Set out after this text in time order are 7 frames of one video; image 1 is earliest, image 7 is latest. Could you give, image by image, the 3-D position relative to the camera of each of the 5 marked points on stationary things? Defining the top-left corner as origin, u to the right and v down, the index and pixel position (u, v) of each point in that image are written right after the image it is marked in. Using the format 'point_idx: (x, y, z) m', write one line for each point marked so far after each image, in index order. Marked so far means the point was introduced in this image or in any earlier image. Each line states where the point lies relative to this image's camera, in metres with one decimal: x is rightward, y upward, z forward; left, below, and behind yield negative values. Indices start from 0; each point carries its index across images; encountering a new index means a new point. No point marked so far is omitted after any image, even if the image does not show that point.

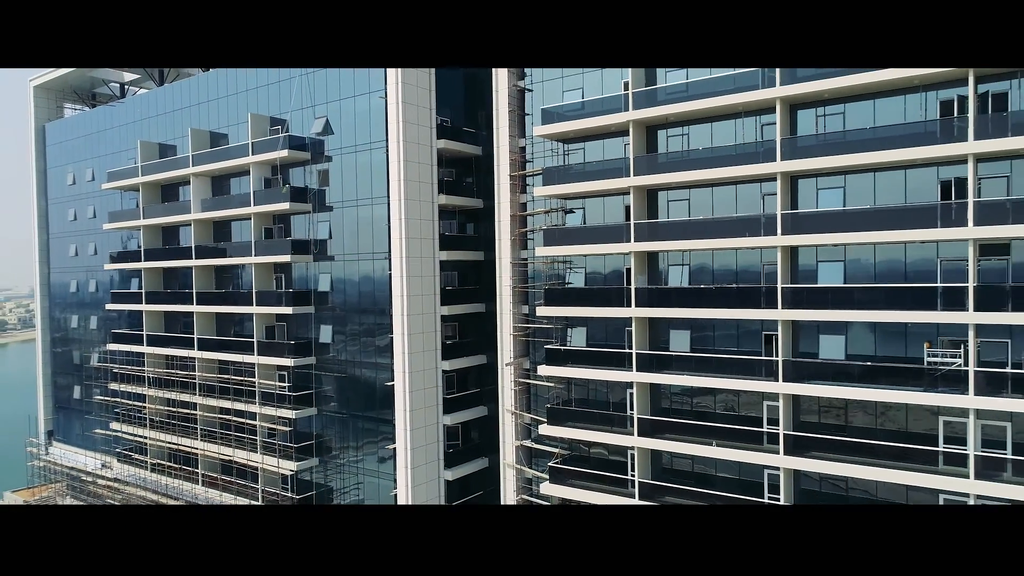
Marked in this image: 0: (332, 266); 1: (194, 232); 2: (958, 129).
0: (-6.7, +0.8, +15.1) m
1: (-13.5, +2.4, +17.6) m
2: (+10.2, +3.7, +9.3) m
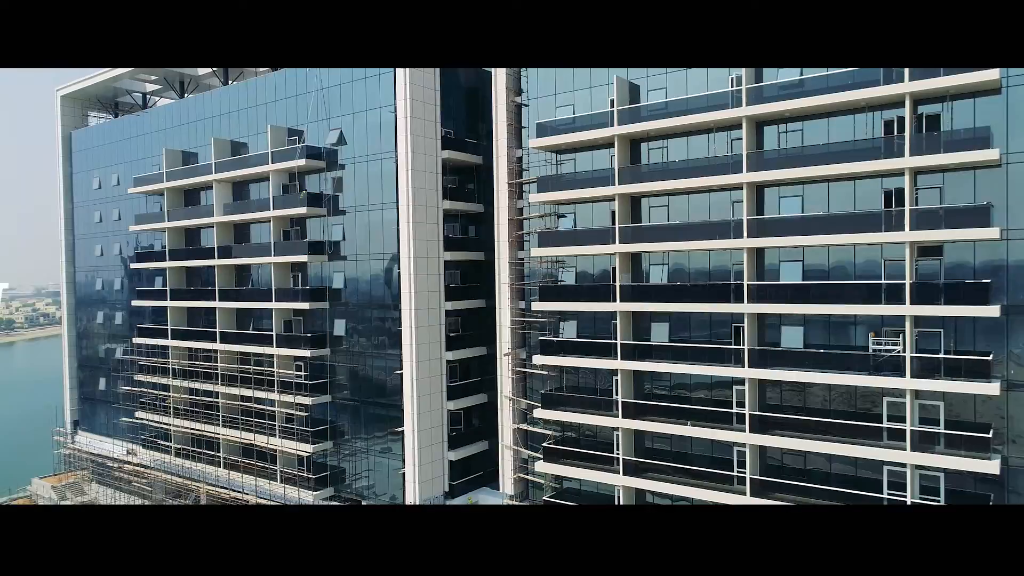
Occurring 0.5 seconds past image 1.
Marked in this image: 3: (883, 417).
0: (-6.8, +0.9, +16.5) m
1: (-13.6, +2.5, +18.9) m
2: (+10.1, +3.7, +10.6) m
3: (+10.0, -3.5, +10.9) m
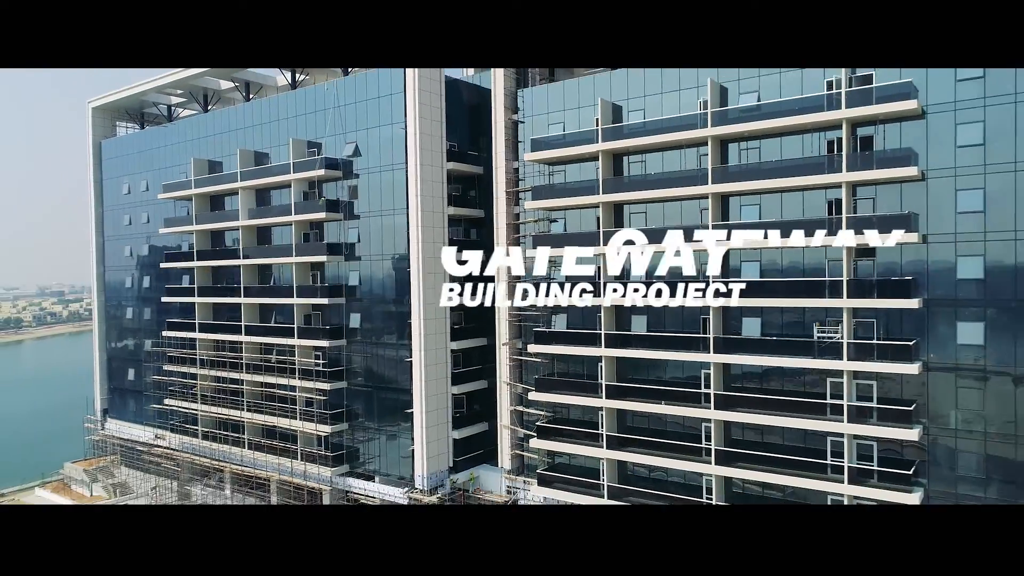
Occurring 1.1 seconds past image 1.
0: (-6.9, +1.0, +18.3) m
1: (-13.7, +2.6, +20.8) m
2: (+10.0, +3.9, +12.5) m
3: (+9.9, -3.3, +12.8) m
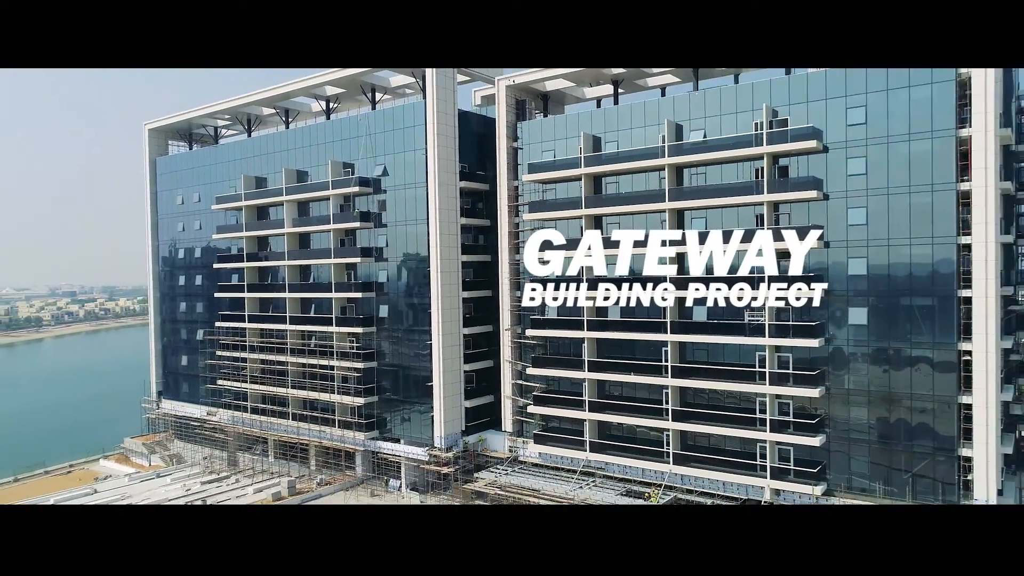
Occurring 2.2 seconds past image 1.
0: (-6.8, +1.2, +22.2) m
1: (-13.7, +2.8, +24.7) m
2: (+10.0, +4.1, +16.3) m
3: (+9.9, -3.1, +16.6) m
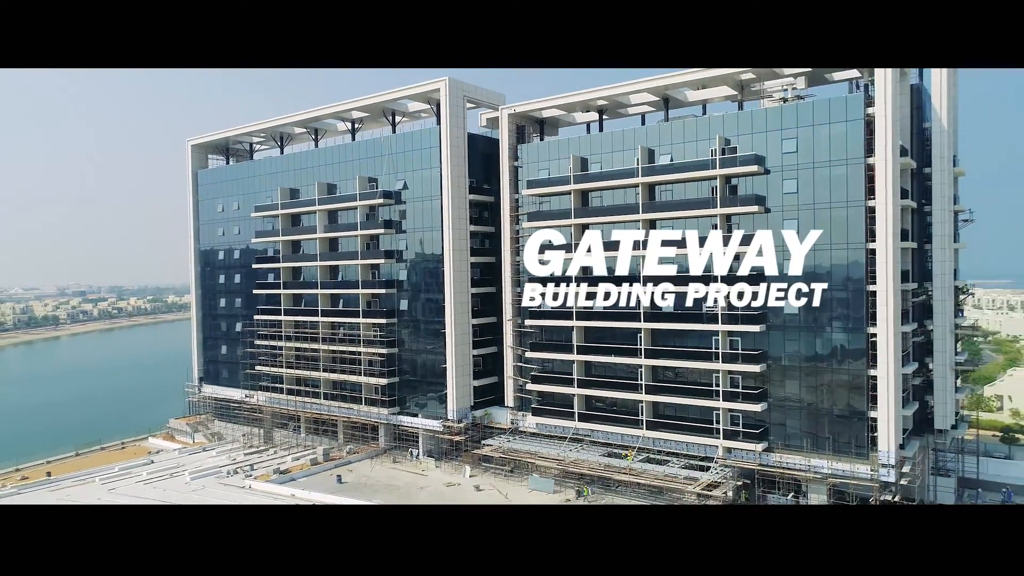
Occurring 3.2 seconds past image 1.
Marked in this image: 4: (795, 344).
0: (-6.7, +1.4, +26.0) m
1: (-13.6, +3.0, +28.5) m
2: (+10.1, +4.3, +20.0) m
3: (+10.0, -2.9, +20.3) m
4: (+13.3, -2.6, +19.0) m
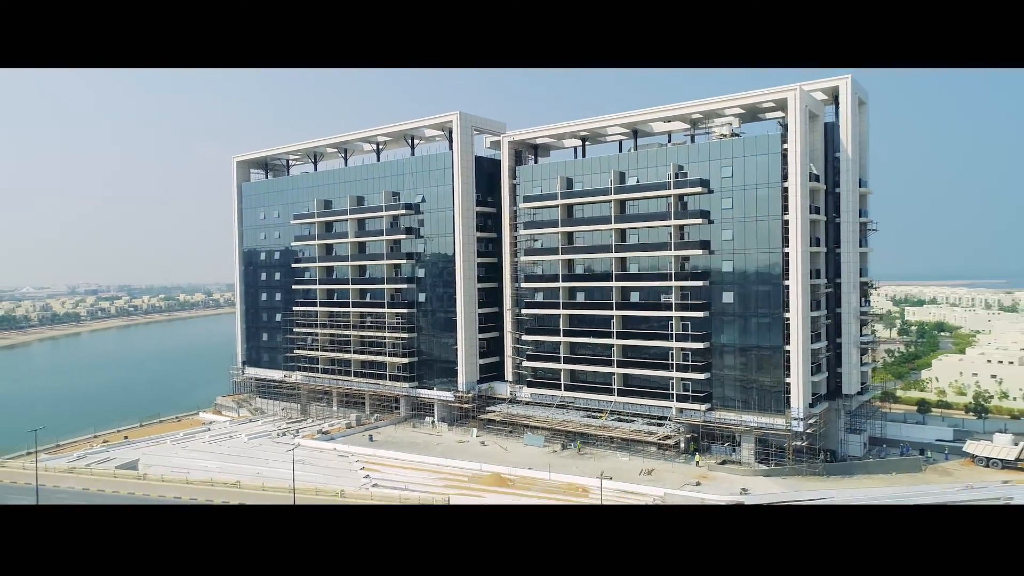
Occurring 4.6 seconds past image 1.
0: (-6.8, +1.8, +31.4) m
1: (-13.6, +3.4, +33.9) m
2: (+10.0, +4.6, +25.4) m
3: (+9.9, -2.6, +25.7) m
4: (+13.2, -2.3, +24.4) m
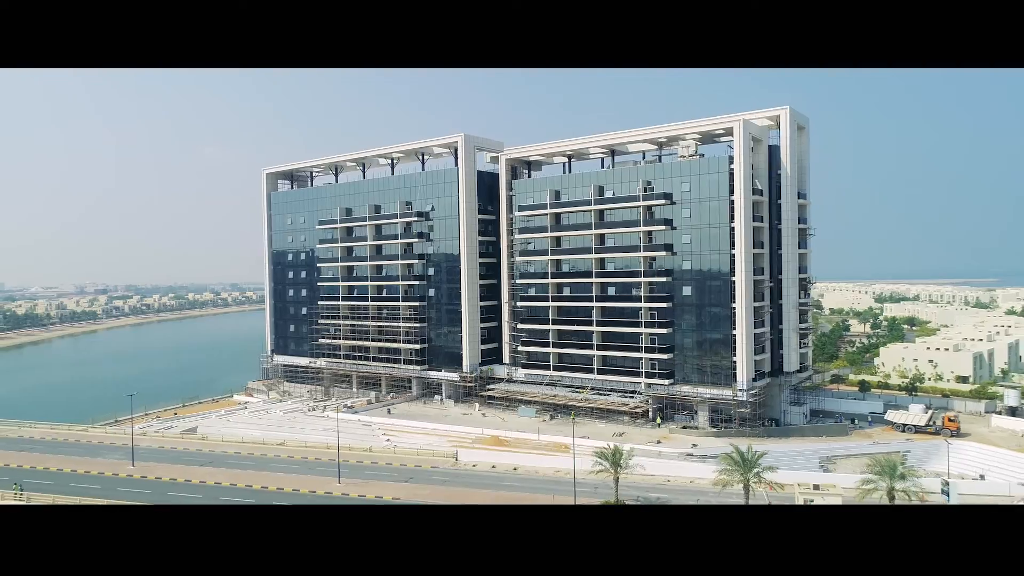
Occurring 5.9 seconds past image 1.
0: (-7.1, +2.1, +36.5) m
1: (-13.9, +3.7, +39.0) m
2: (+9.8, +4.9, +30.5) m
3: (+9.6, -2.3, +30.8) m
4: (+12.9, -2.0, +29.5) m
